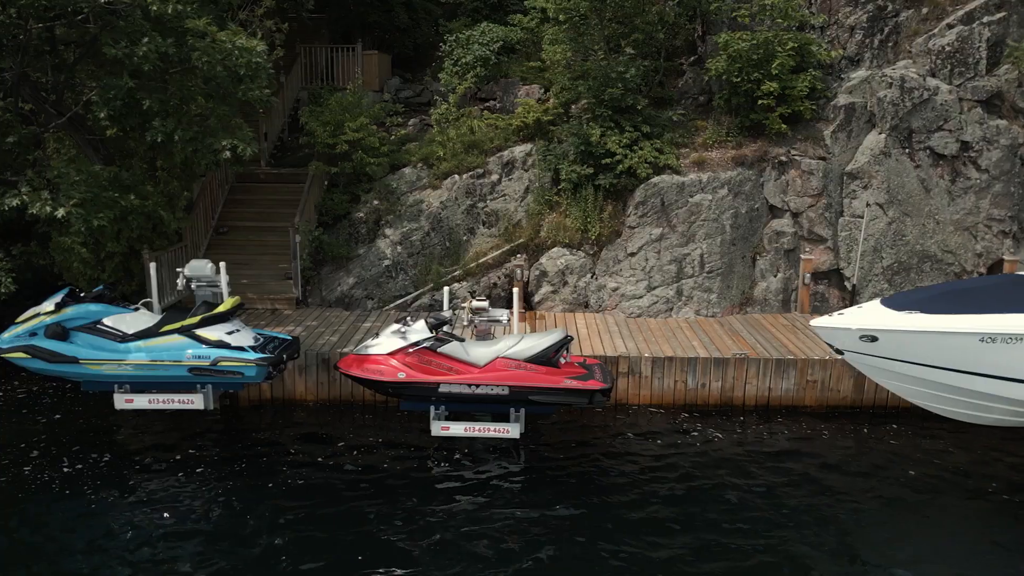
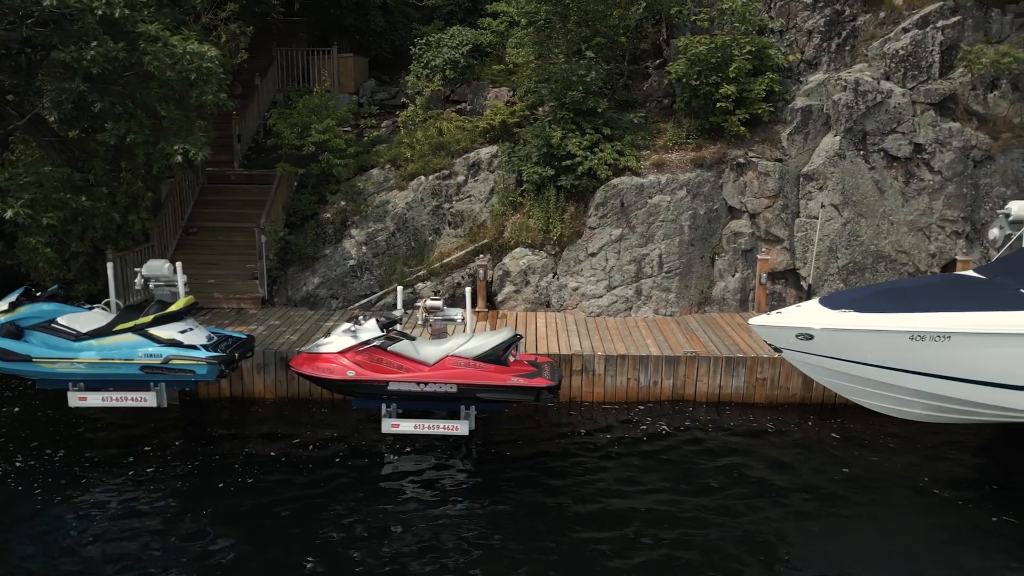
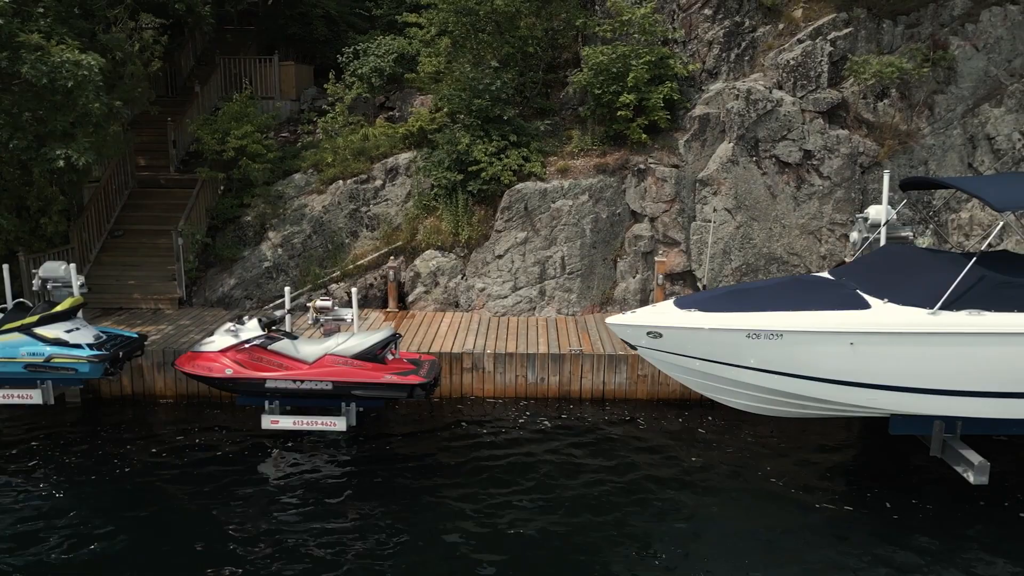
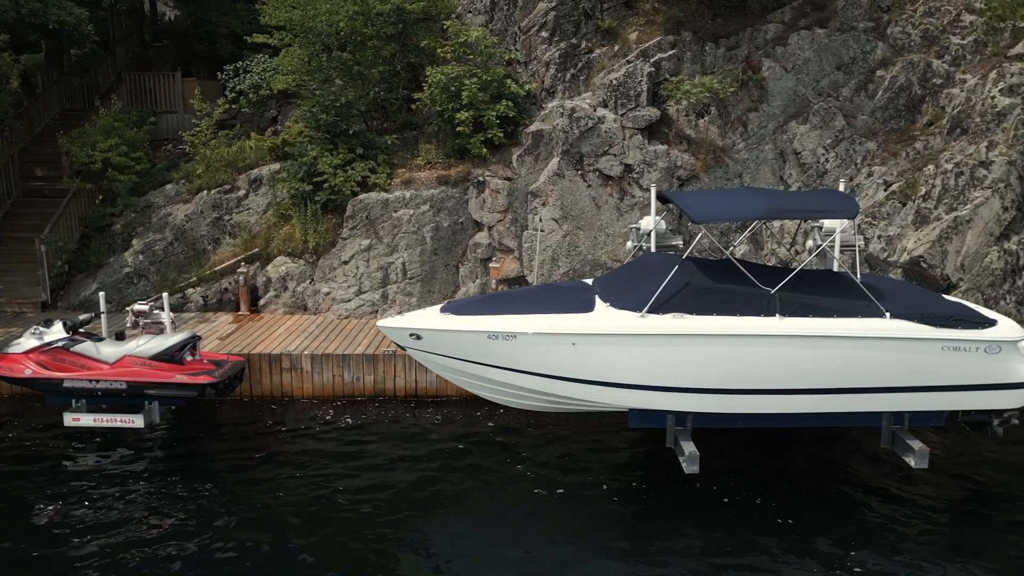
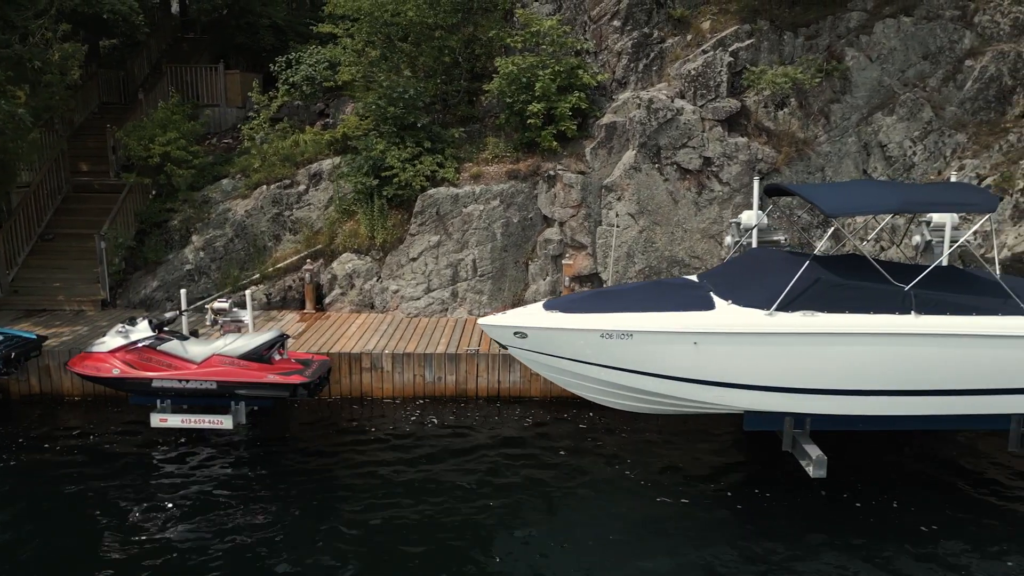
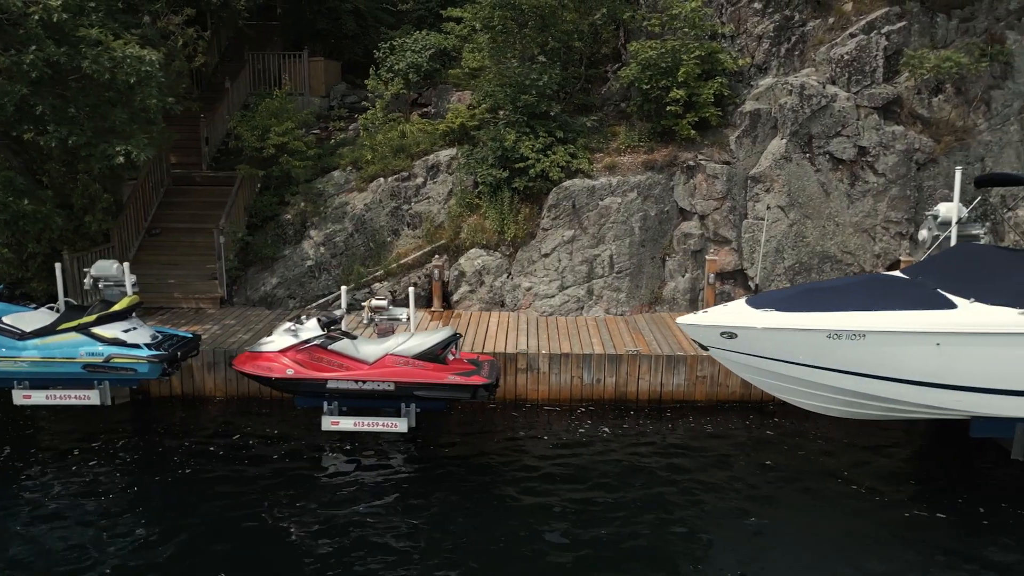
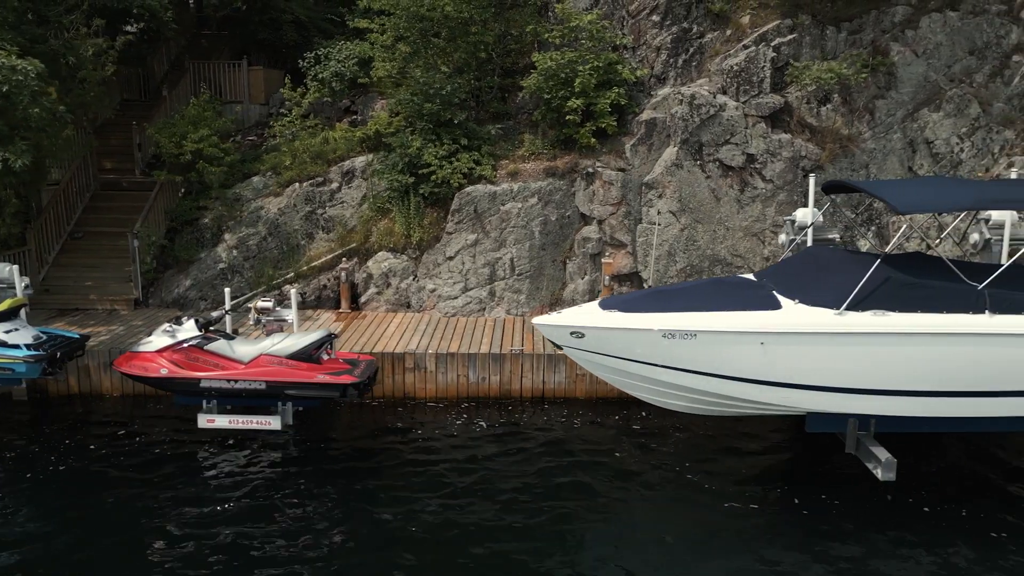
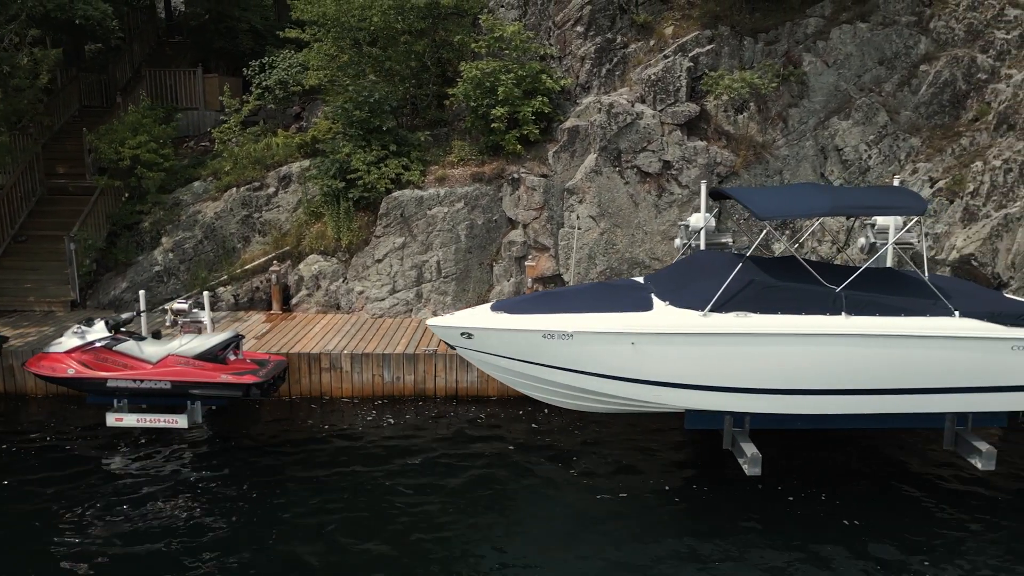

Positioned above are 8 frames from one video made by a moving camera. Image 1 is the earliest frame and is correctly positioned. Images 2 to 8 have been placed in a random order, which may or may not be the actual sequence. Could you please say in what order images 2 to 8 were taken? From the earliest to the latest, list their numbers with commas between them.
2, 6, 3, 7, 5, 8, 4
